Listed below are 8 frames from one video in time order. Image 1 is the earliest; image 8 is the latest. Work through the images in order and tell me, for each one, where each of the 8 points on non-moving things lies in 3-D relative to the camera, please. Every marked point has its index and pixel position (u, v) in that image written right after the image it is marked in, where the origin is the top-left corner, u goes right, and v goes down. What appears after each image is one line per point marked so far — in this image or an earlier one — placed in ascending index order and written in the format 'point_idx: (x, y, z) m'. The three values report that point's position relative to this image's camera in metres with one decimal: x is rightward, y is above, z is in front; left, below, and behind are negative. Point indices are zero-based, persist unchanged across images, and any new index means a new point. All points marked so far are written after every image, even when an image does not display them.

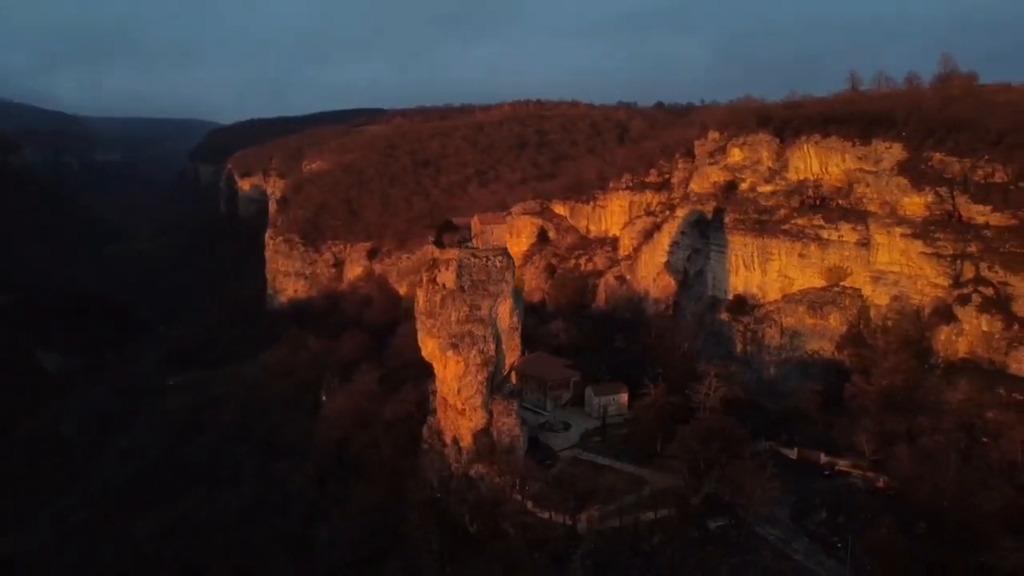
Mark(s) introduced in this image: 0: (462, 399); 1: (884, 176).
0: (-0.8, -1.8, +13.0) m
1: (+8.4, +2.4, +17.9) m
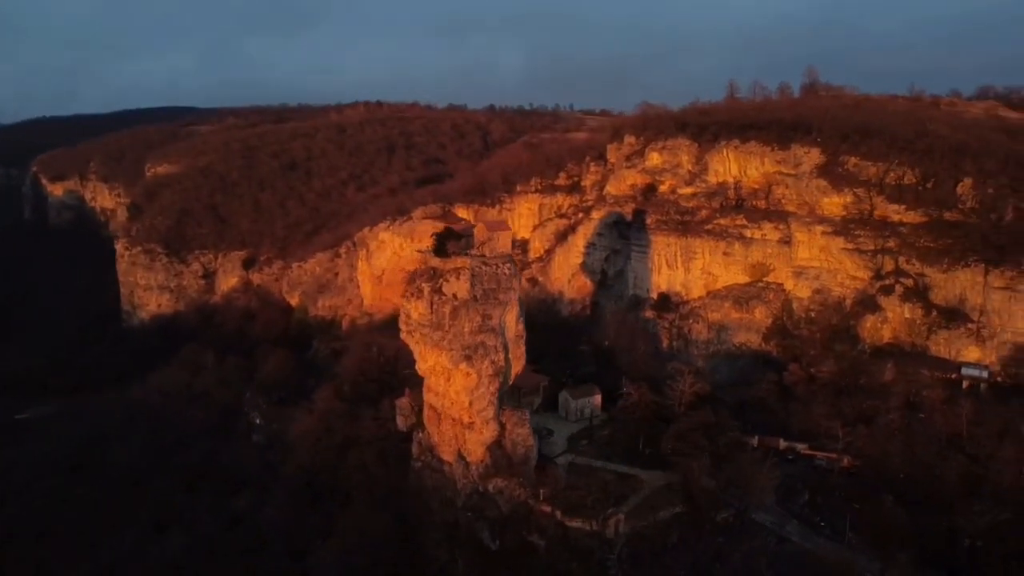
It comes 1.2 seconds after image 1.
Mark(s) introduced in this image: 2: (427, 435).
0: (-0.6, -1.9, +12.5) m
1: (+7.1, +2.6, +19.4) m
2: (-1.5, -2.5, +13.7) m
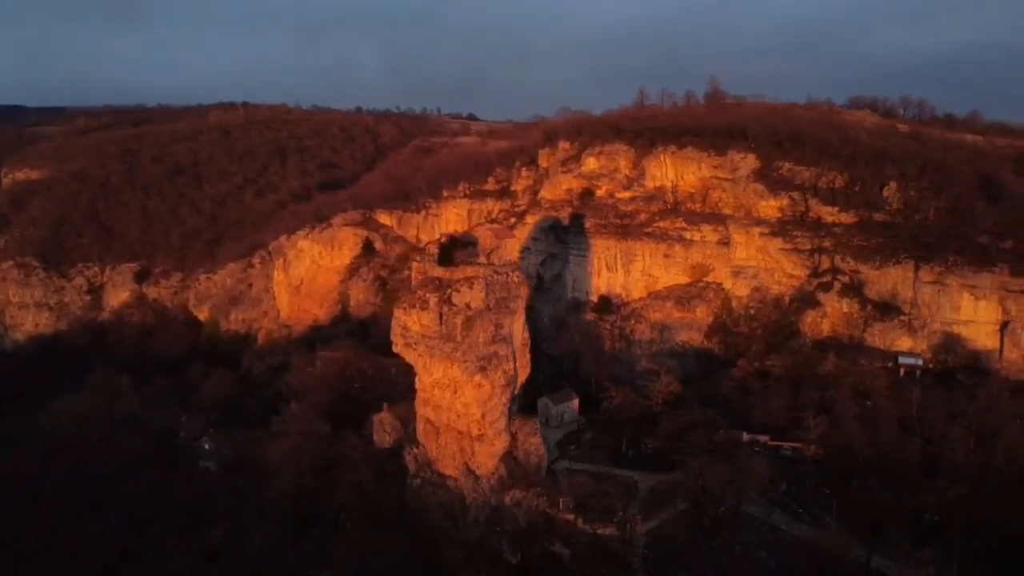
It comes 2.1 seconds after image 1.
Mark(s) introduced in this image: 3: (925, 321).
0: (-0.4, -2.1, +12.3) m
1: (+5.9, +2.6, +20.4) m
2: (-1.5, -2.6, +13.3) m
3: (+8.9, -0.7, +17.5) m
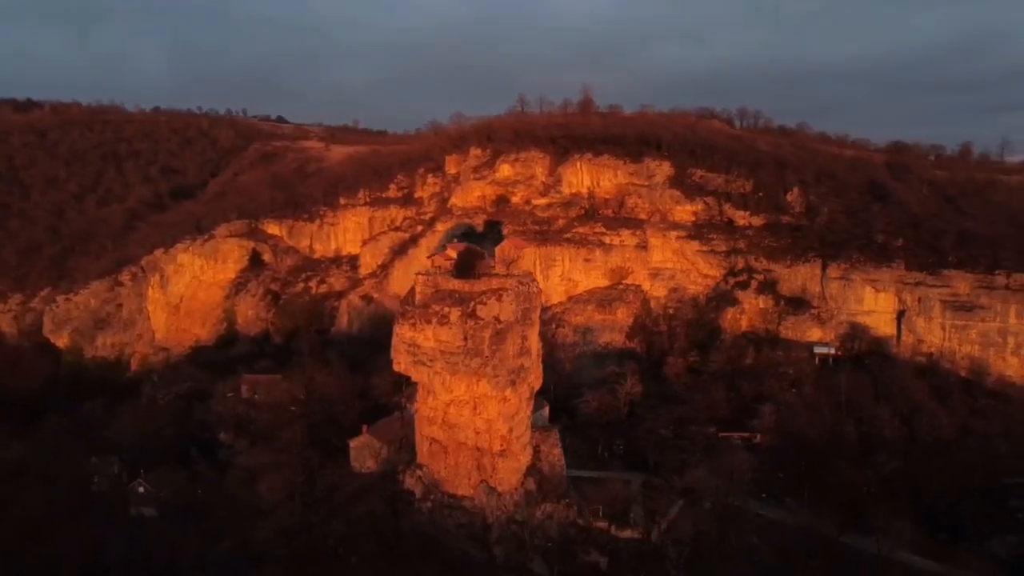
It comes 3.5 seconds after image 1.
0: (0.0, -2.2, +12.0) m
1: (+3.9, +2.6, +21.4) m
2: (-1.3, -2.9, +12.7) m
3: (+7.7, -0.6, +19.3) m
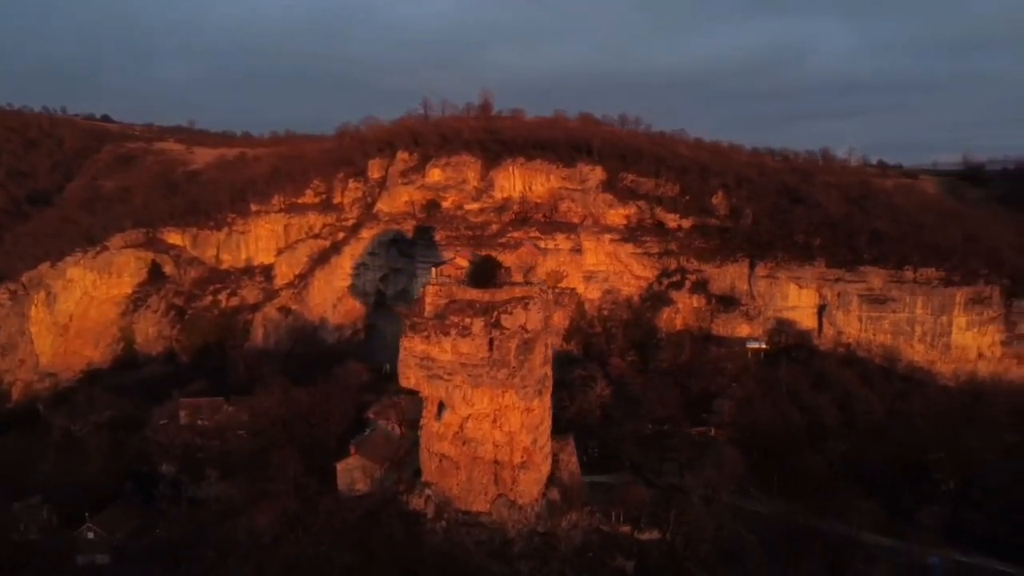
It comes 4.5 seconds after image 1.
0: (+0.3, -2.4, +11.7) m
1: (+2.1, +2.5, +21.7) m
2: (-1.1, -3.0, +12.1) m
3: (+6.3, -0.6, +20.5) m
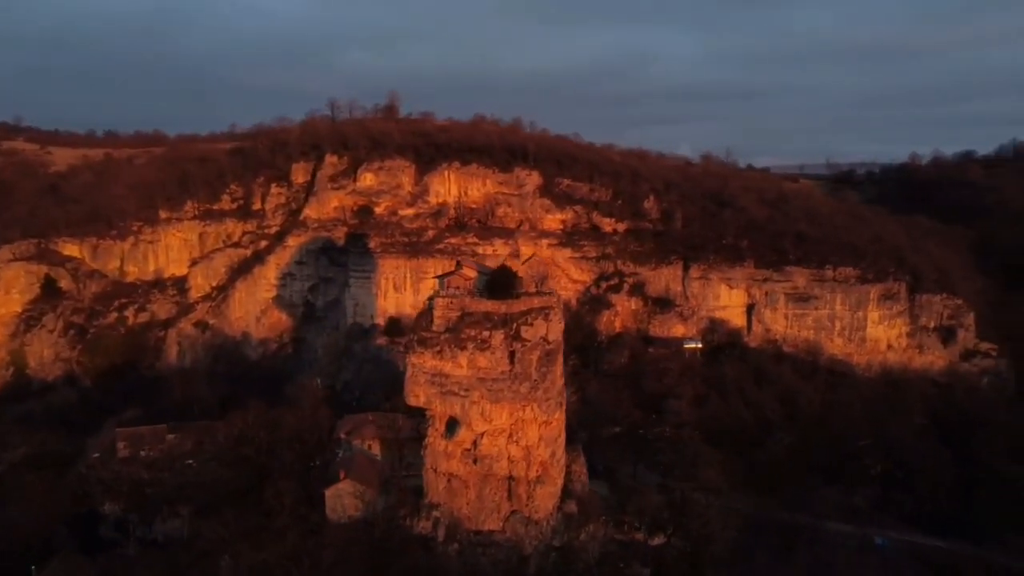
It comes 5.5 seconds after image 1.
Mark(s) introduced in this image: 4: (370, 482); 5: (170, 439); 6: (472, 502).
0: (+0.5, -2.5, +11.5) m
1: (+0.3, +2.4, +21.6) m
2: (-0.9, -3.2, +11.6) m
3: (+4.8, -0.6, +21.2) m
4: (-2.3, -3.0, +12.6) m
5: (-6.3, -2.8, +15.0) m
6: (-0.6, -3.1, +11.6) m
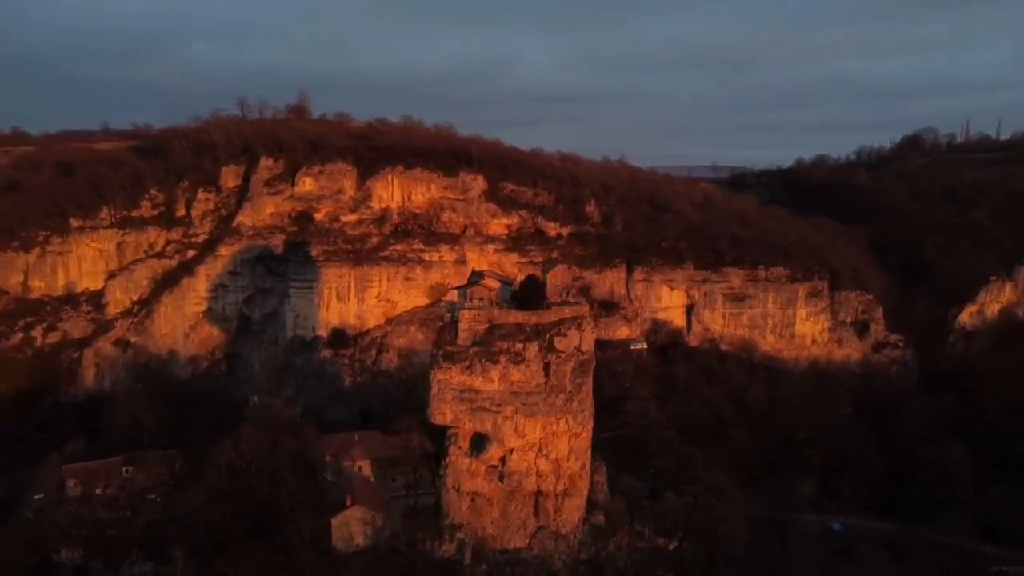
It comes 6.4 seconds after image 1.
0: (+0.9, -2.6, +11.3) m
1: (-1.1, +2.2, +21.2) m
2: (-0.5, -3.3, +11.2) m
3: (+3.4, -0.7, +21.6) m
4: (-2.0, -3.2, +11.9) m
5: (-6.4, -3.1, +13.5) m
6: (-0.1, -3.2, +11.2) m
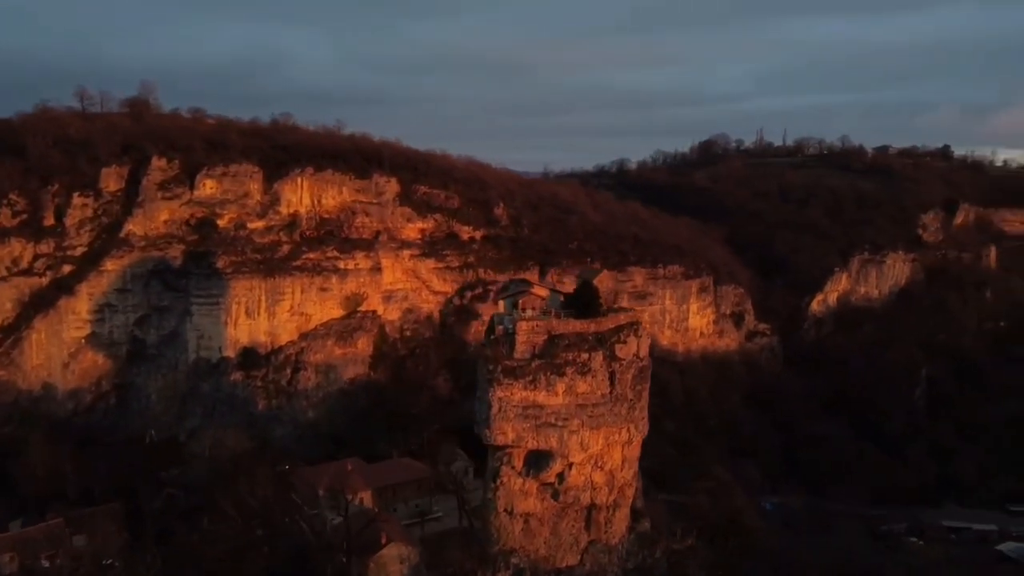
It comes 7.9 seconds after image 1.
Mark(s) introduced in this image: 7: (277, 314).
0: (+1.6, -2.7, +11.1) m
1: (-3.3, +2.0, +20.1) m
2: (+0.3, -3.5, +10.6) m
3: (+1.1, -0.7, +21.7) m
4: (-1.4, -3.4, +10.9) m
5: (-6.1, -3.4, +11.2) m
6: (+0.6, -3.3, +10.7) m
7: (-5.1, -0.6, +18.1) m
